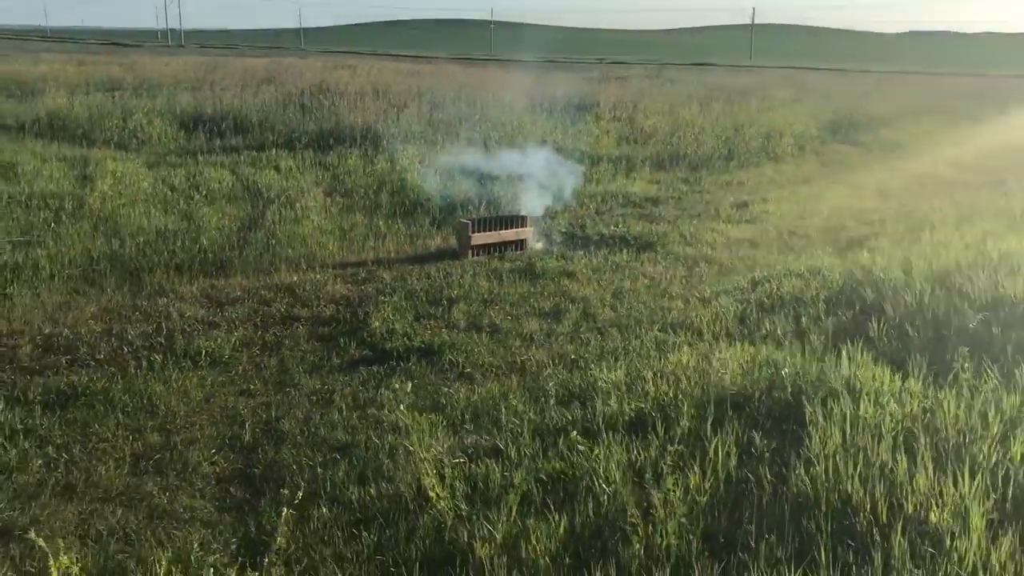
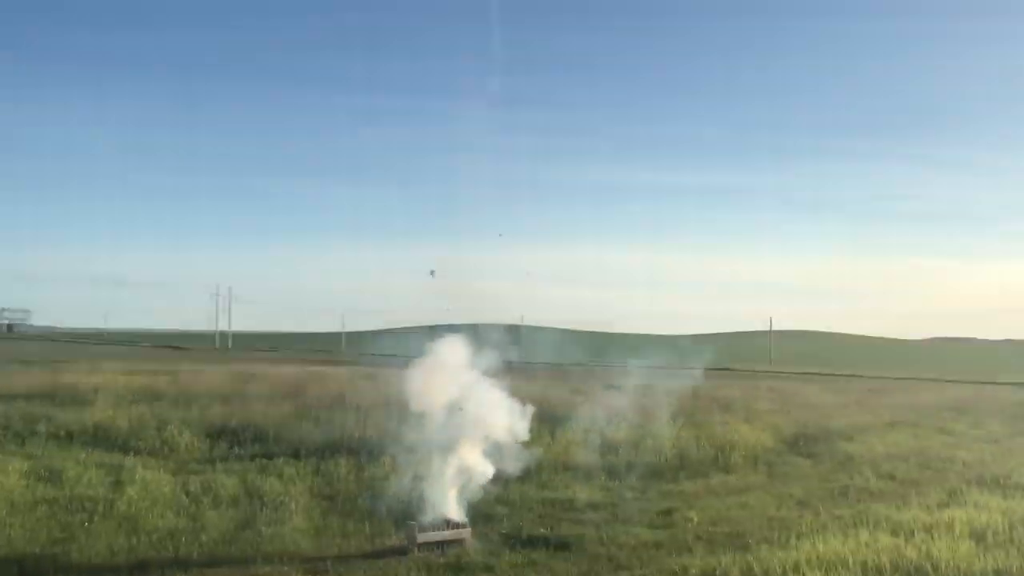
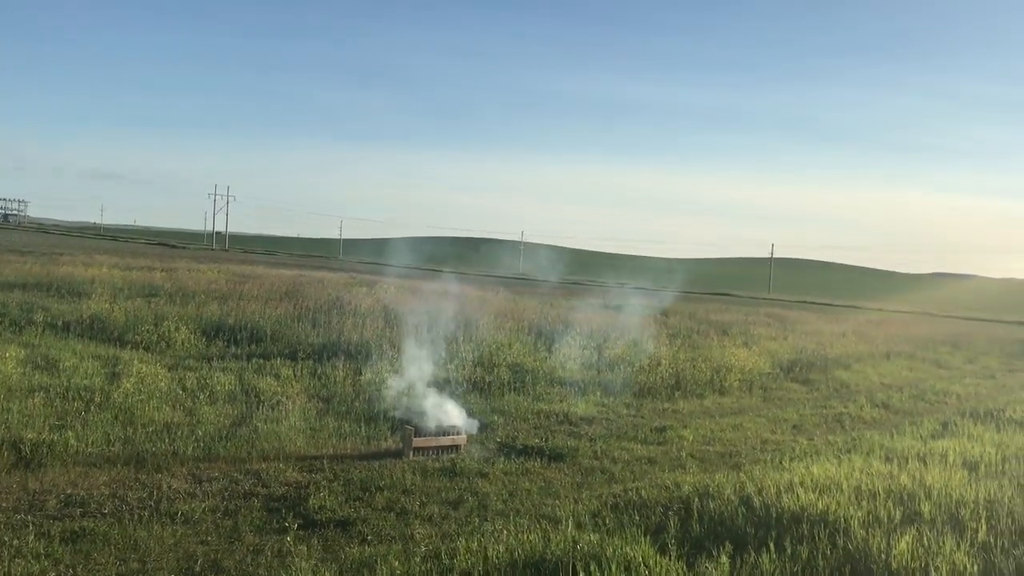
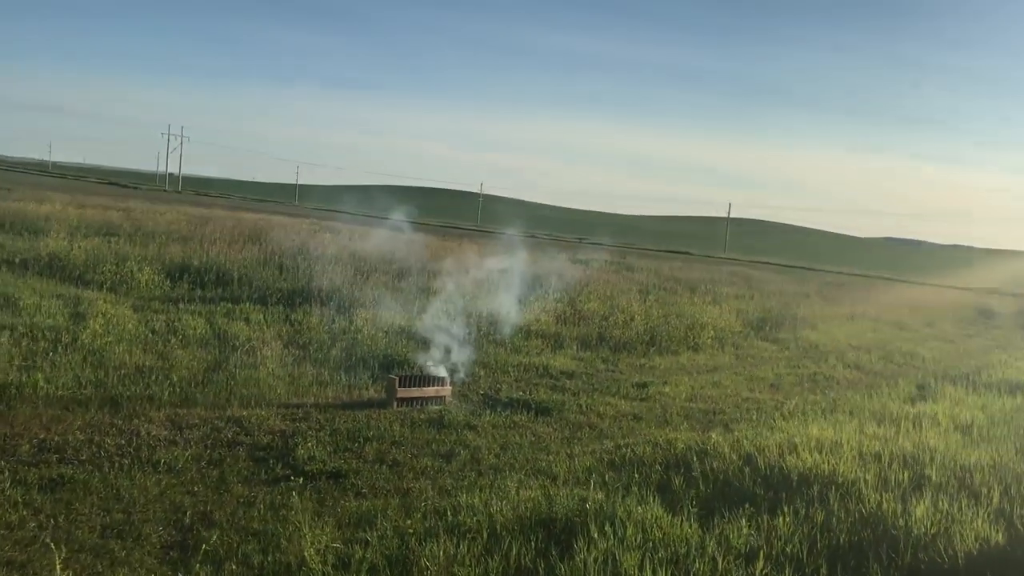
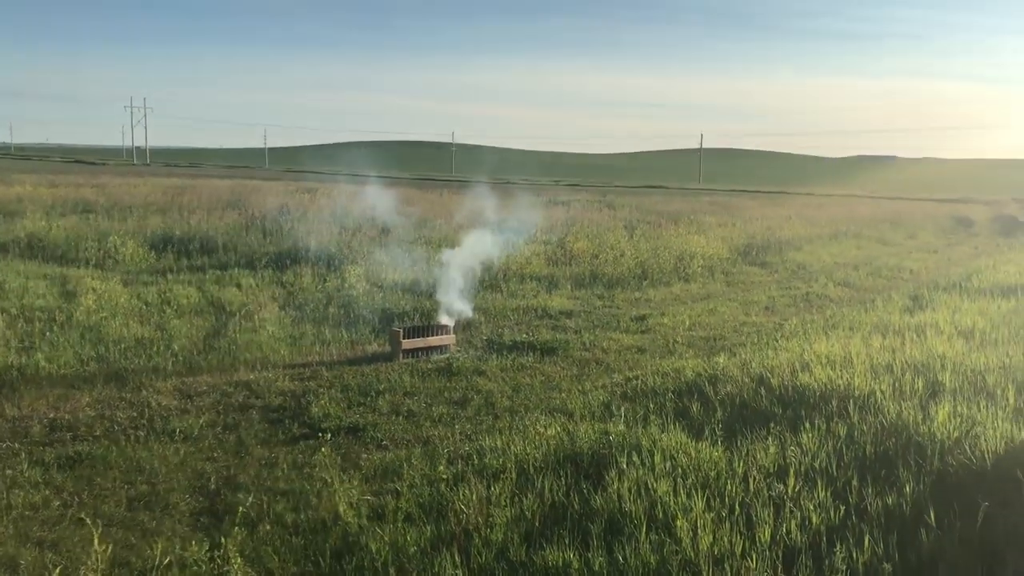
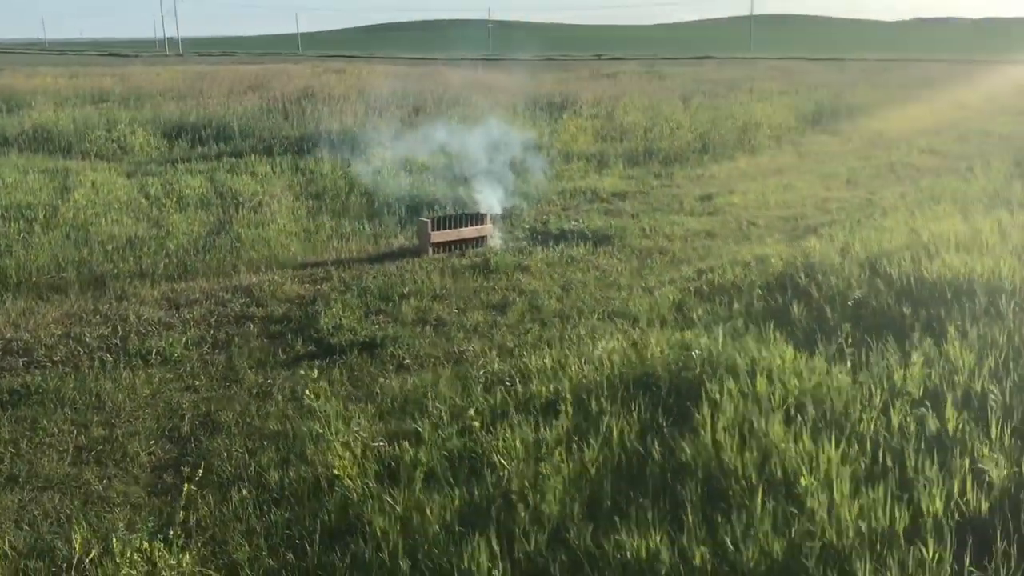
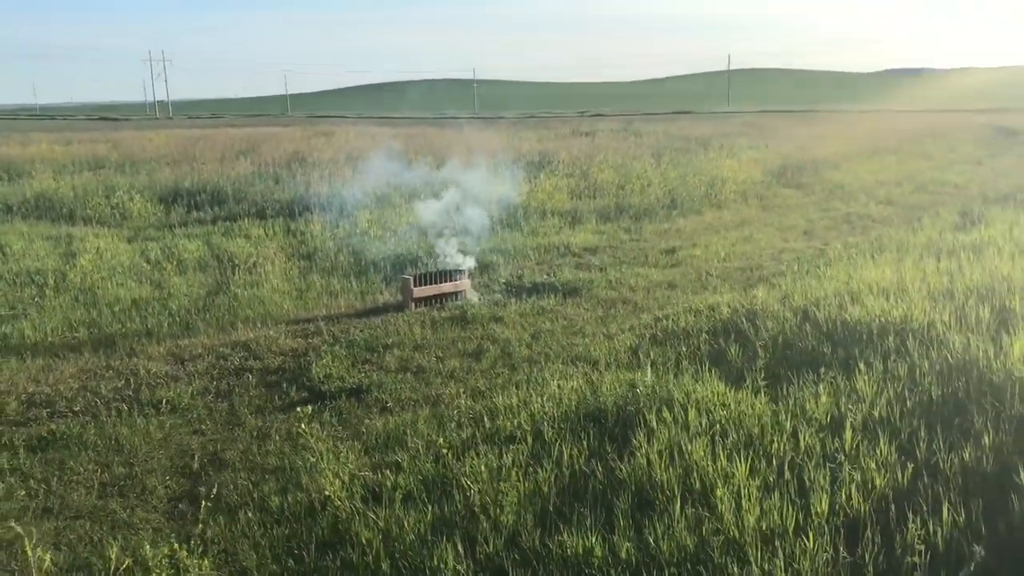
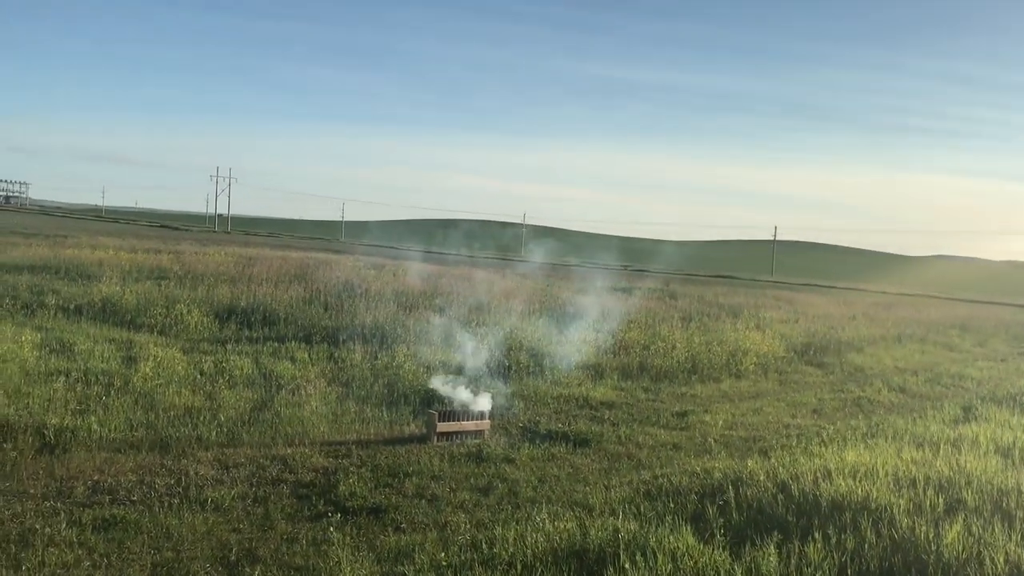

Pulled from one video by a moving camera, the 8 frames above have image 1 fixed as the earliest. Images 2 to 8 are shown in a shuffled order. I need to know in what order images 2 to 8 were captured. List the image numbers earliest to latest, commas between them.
6, 7, 5, 4, 8, 3, 2
